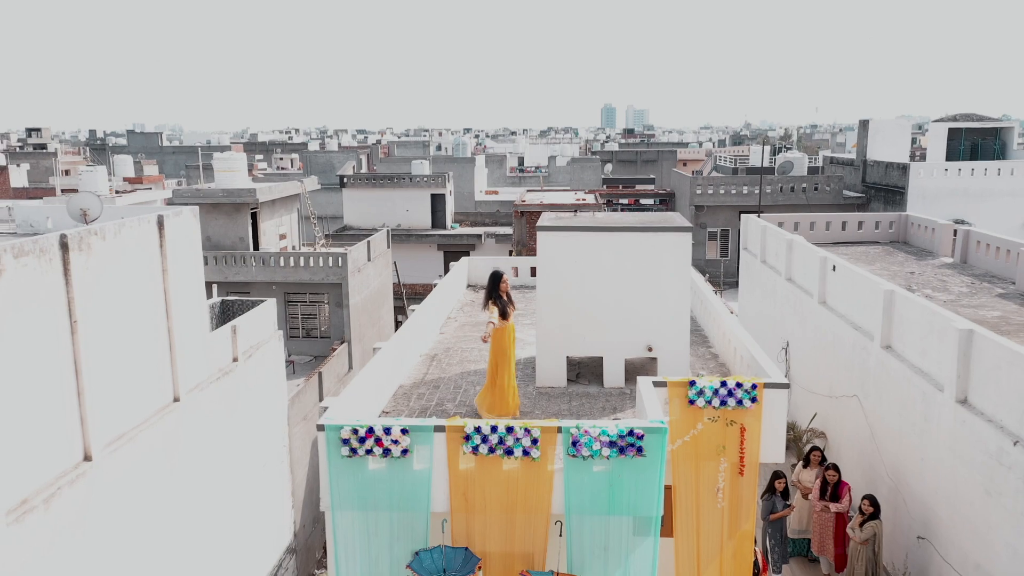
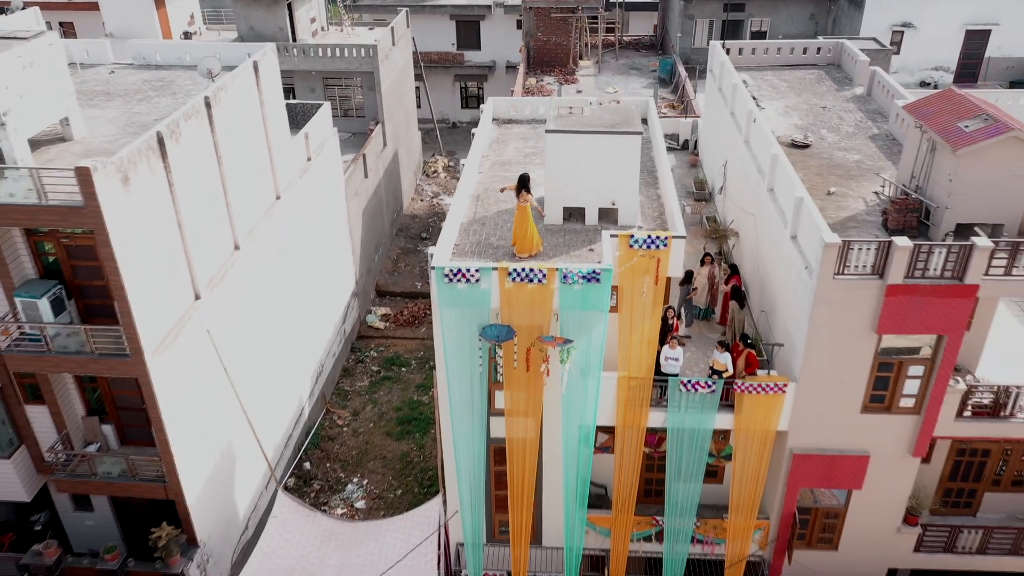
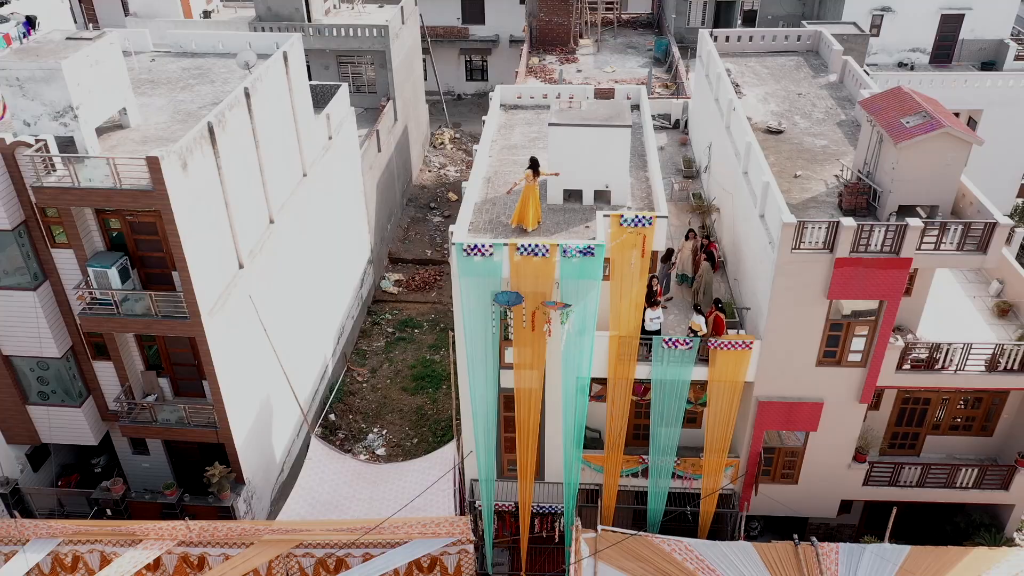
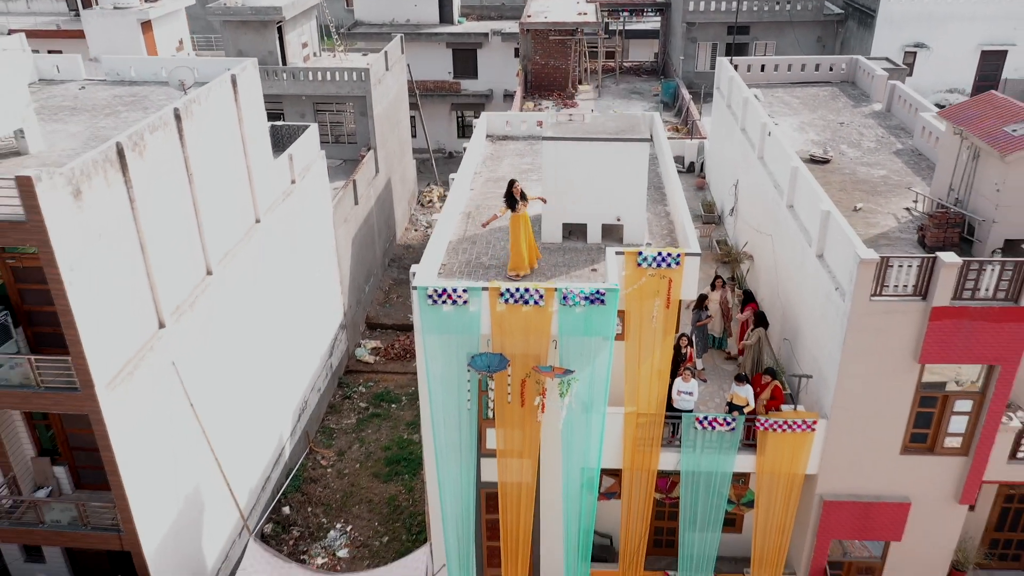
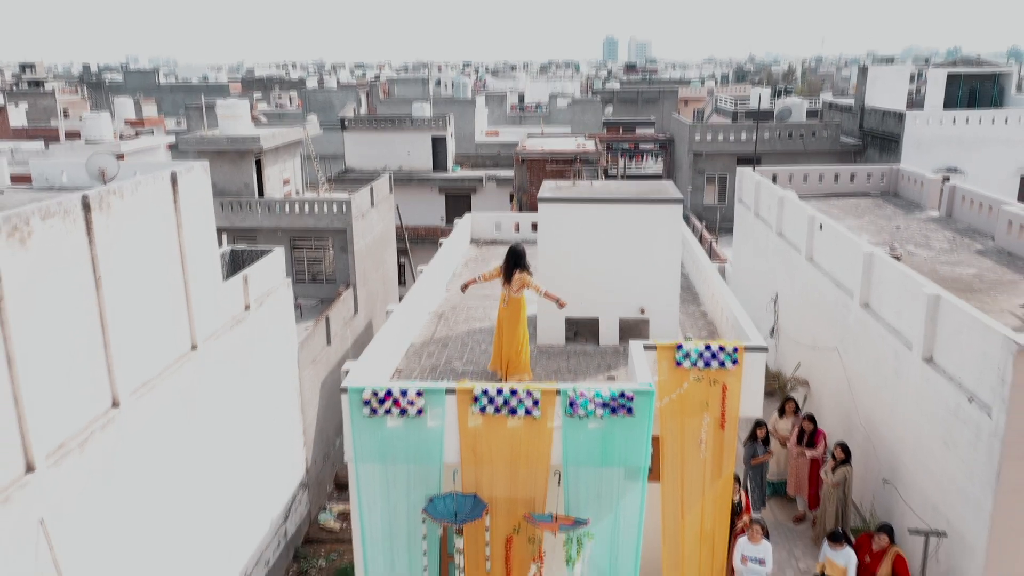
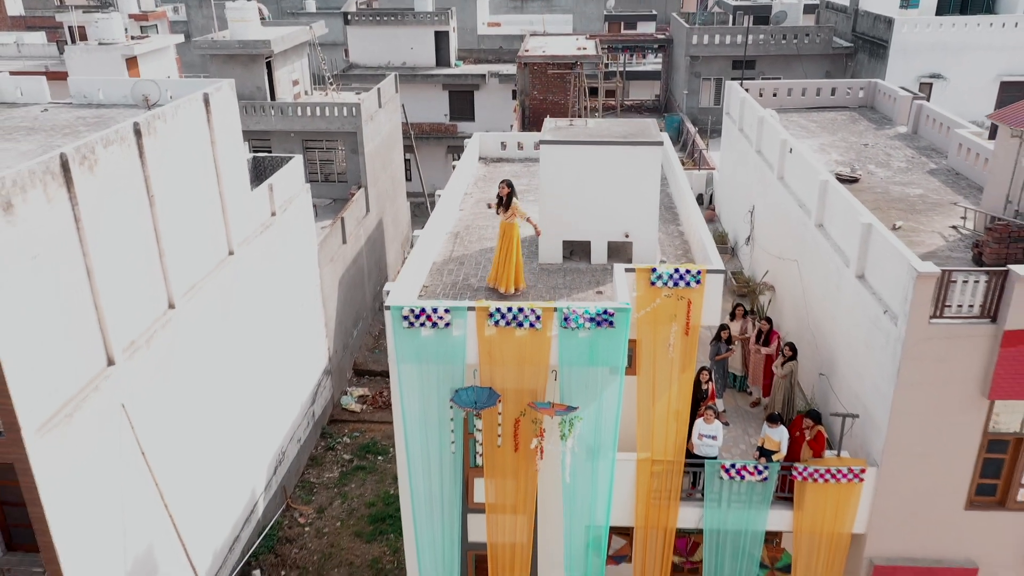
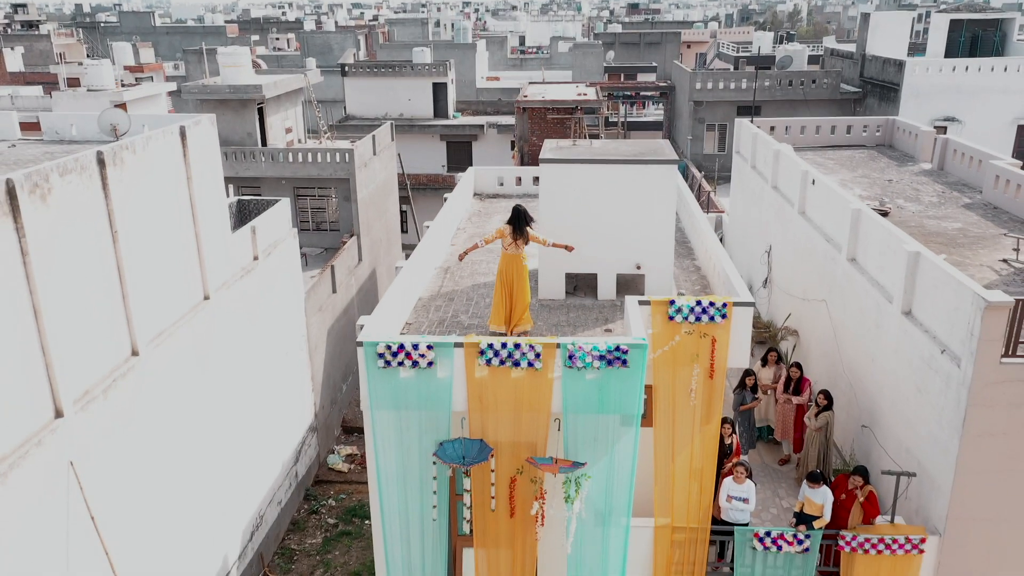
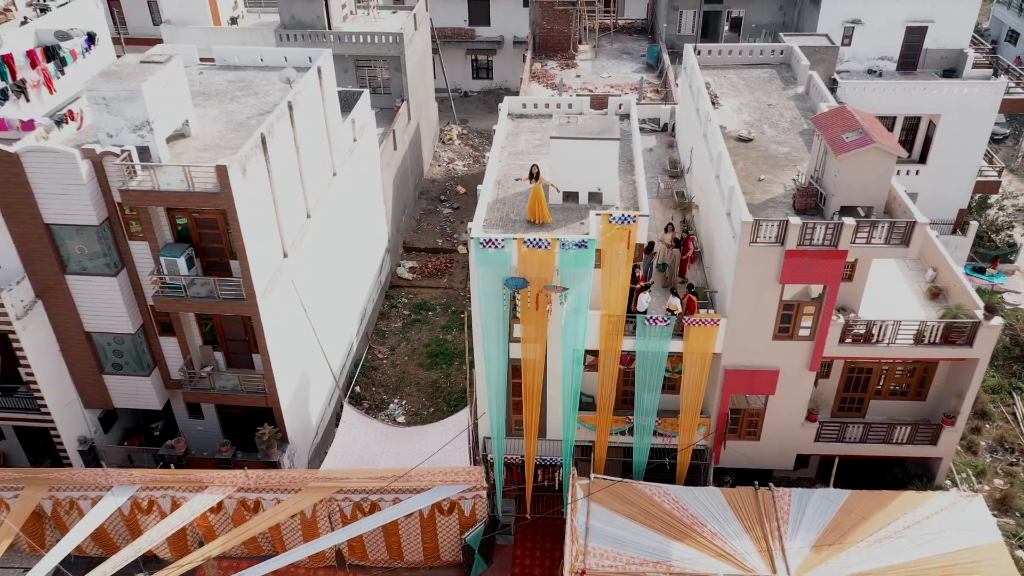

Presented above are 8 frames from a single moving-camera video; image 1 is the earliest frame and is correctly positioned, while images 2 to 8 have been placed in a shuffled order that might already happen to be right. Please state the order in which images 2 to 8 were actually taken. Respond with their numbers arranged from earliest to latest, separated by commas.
5, 7, 6, 4, 2, 3, 8
